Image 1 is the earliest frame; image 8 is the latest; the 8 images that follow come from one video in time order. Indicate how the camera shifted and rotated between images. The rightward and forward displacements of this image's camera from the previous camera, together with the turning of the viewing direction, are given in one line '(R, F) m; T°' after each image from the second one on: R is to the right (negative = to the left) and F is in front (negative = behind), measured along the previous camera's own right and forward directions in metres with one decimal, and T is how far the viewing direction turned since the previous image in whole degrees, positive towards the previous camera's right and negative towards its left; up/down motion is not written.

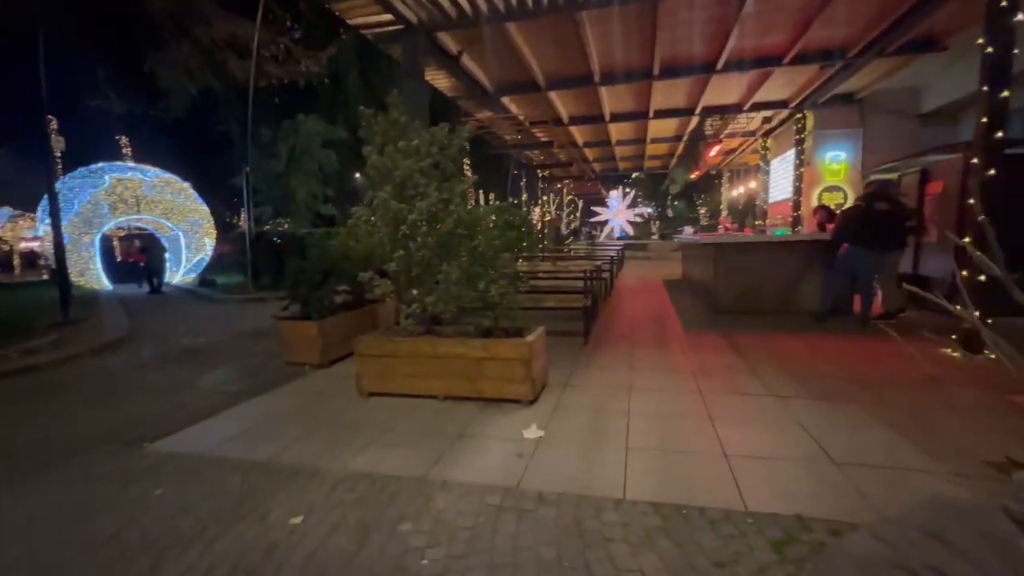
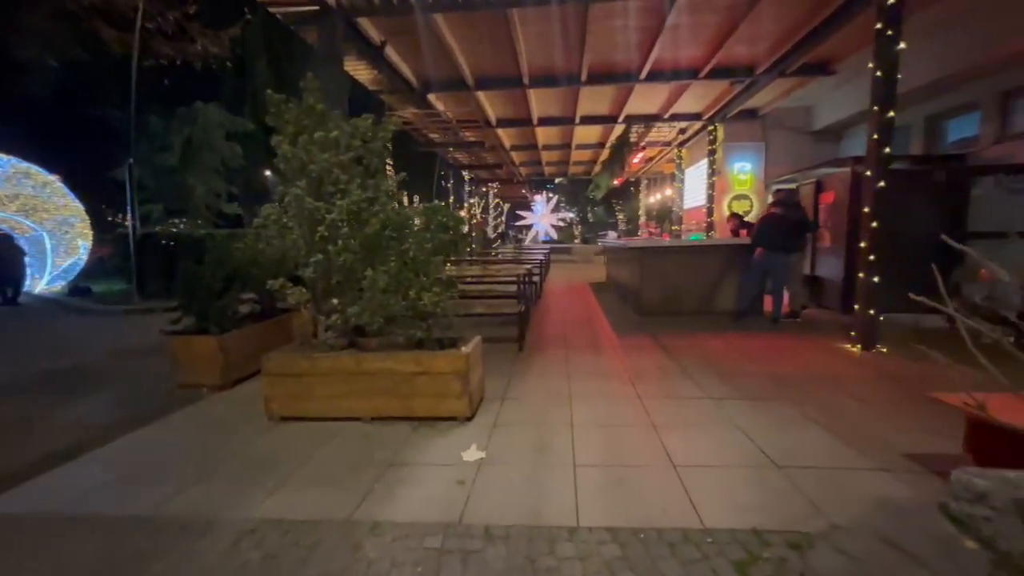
(-0.1, +0.4) m; +9°
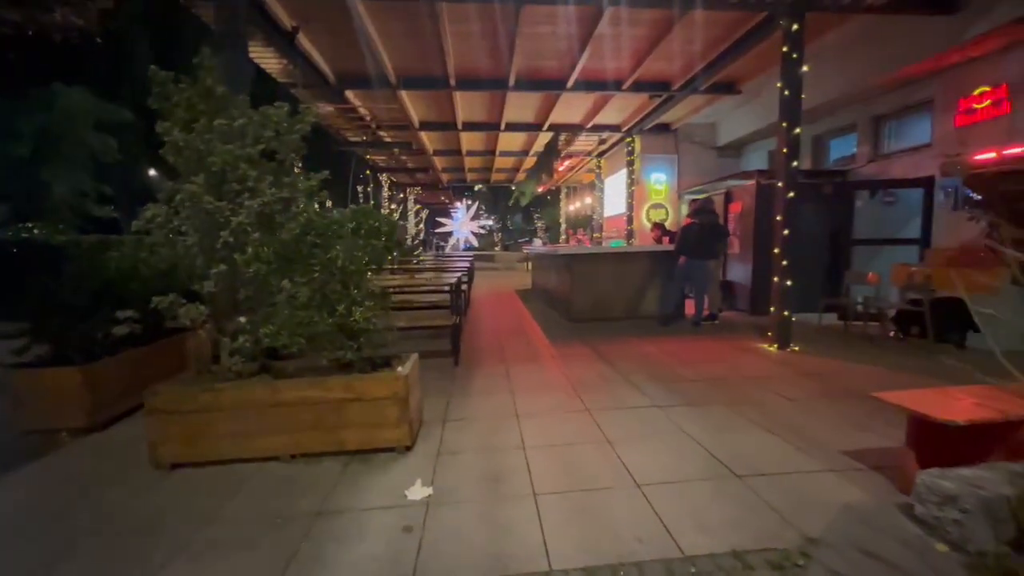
(-0.2, +0.4) m; +10°
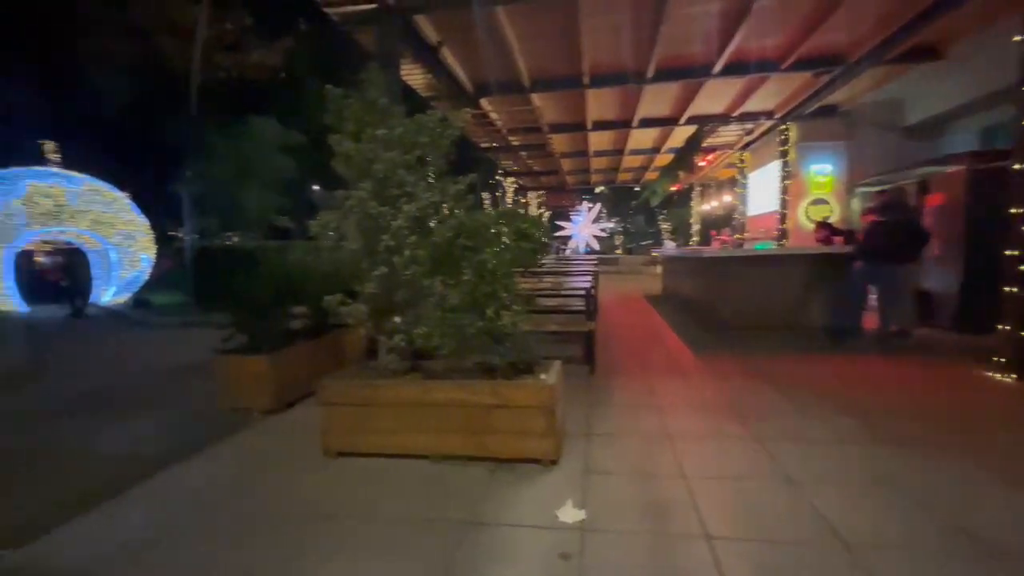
(-0.3, +0.3) m; -15°
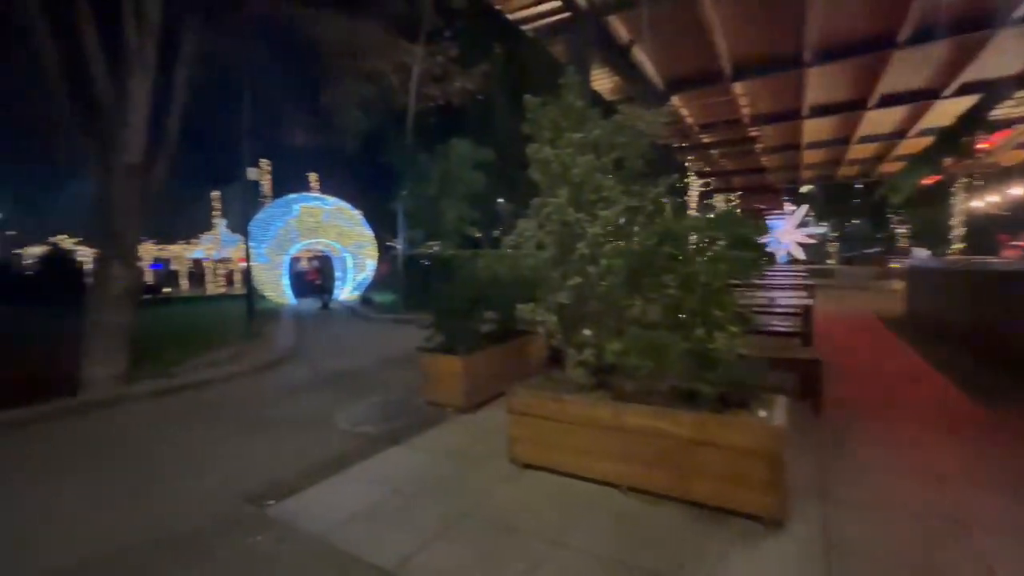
(-0.3, +0.3) m; -22°
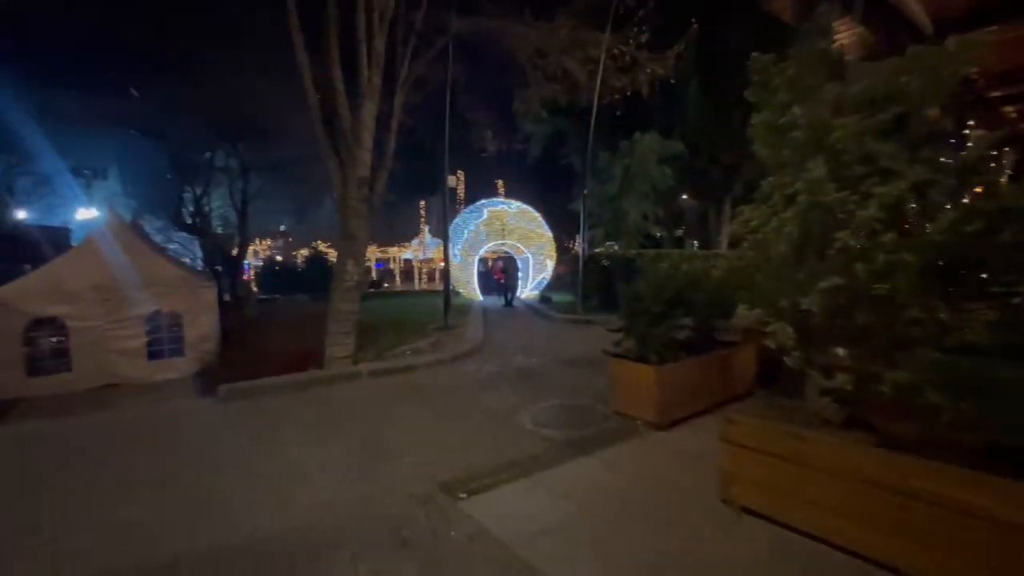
(-0.3, +0.4) m; -22°
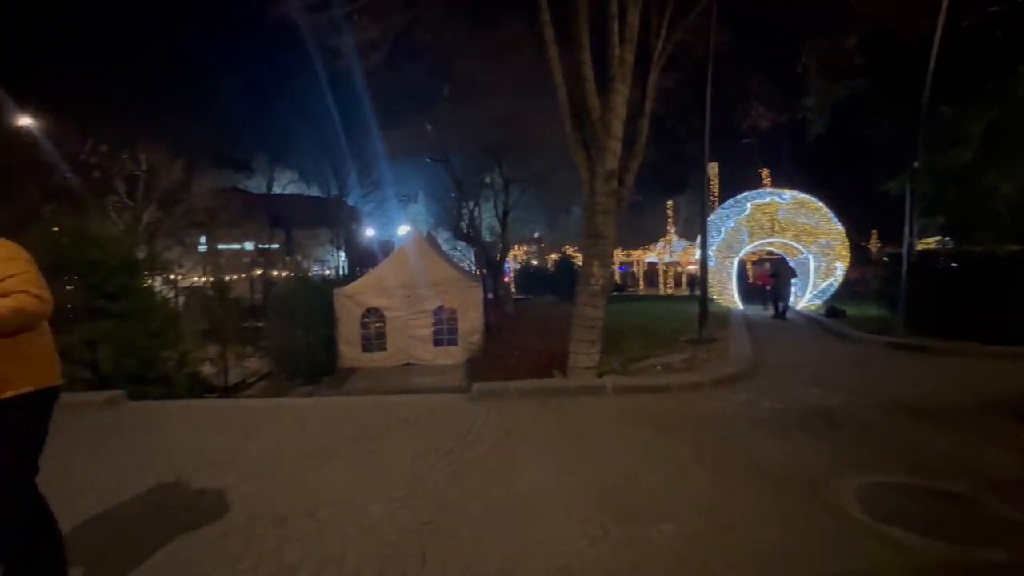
(-0.5, +1.1) m; -30°
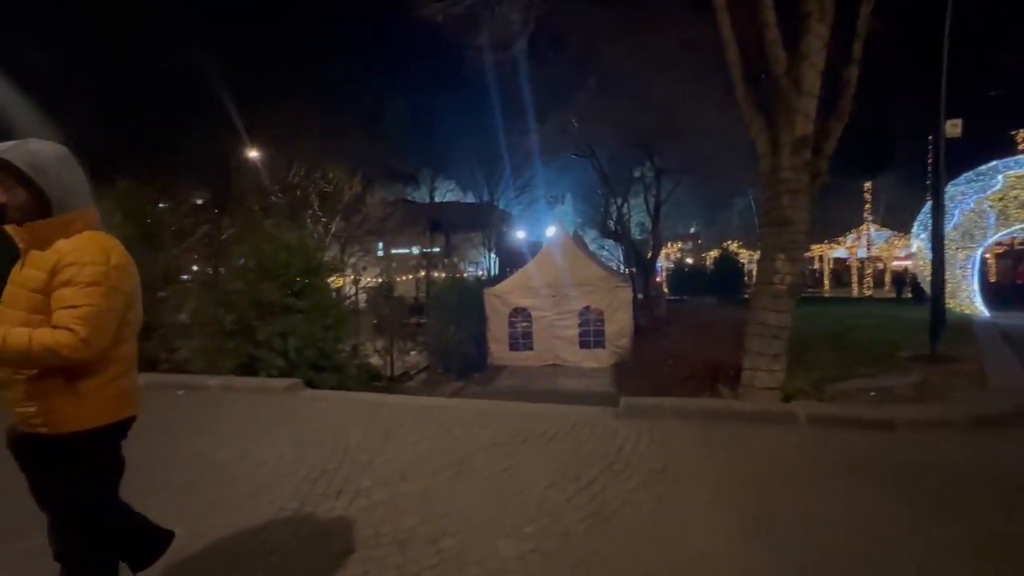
(-0.1, +0.8) m; -19°
